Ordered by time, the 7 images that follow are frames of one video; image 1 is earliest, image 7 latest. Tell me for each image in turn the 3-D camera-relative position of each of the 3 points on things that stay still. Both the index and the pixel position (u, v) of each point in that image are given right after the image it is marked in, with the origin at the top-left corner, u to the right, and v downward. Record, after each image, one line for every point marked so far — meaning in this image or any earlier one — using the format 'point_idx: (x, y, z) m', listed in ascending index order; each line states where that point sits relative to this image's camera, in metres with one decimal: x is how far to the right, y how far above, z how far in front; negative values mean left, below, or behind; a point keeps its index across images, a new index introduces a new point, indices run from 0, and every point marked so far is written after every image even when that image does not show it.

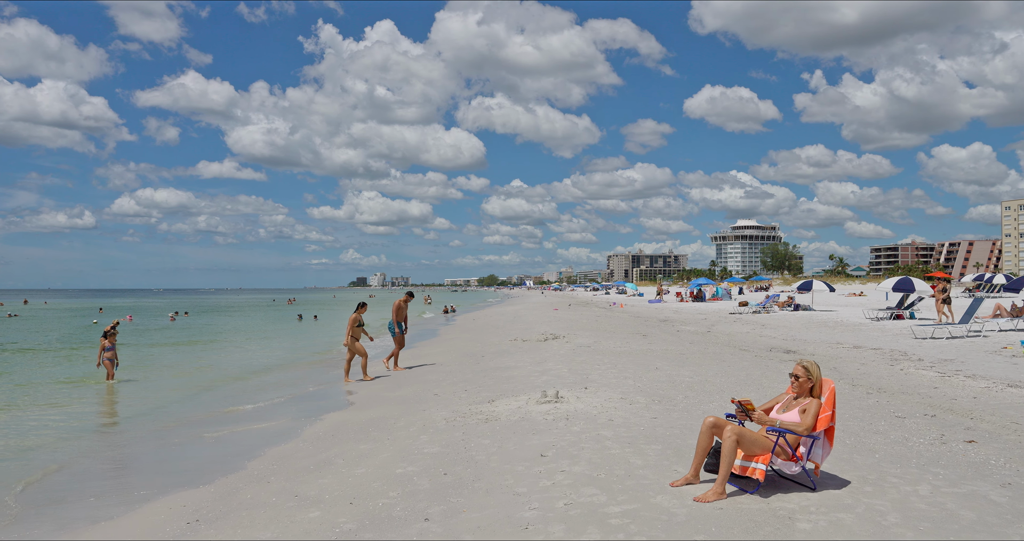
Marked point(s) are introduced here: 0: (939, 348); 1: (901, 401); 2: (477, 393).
0: (+8.0, -1.5, +14.9) m
1: (+4.3, -1.4, +8.8) m
2: (-0.4, -1.5, +9.5) m
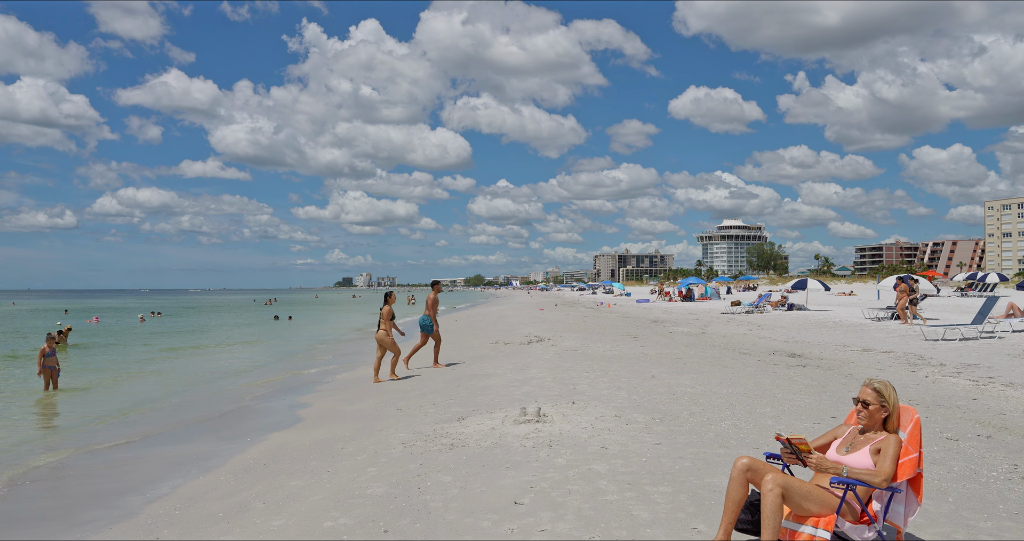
0: (+7.7, -1.4, +13.7) m
1: (+4.1, -1.4, +7.5) m
2: (-0.7, -1.4, +8.2) m
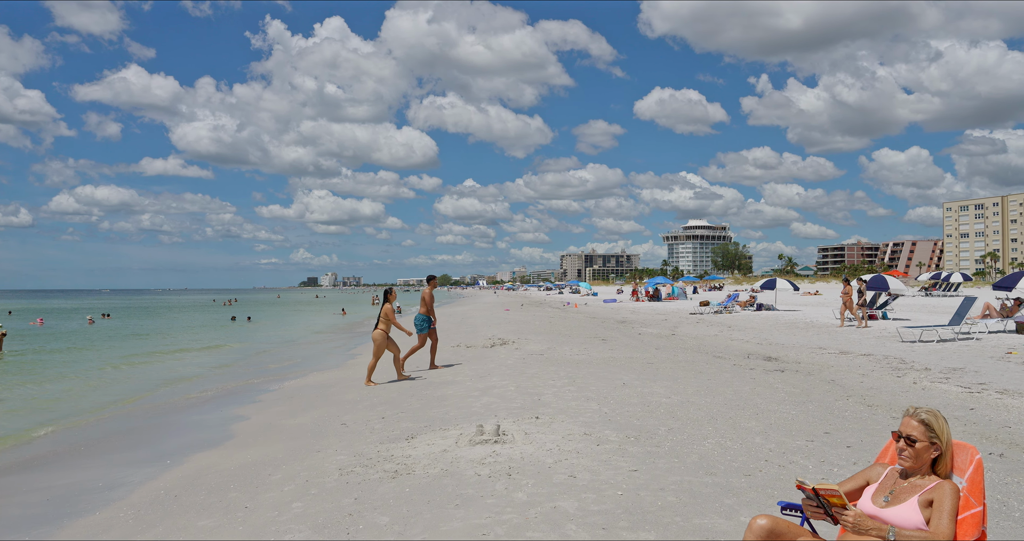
0: (+7.0, -1.4, +13.2) m
1: (+3.7, -1.4, +6.8) m
2: (-1.1, -1.4, +7.3) m
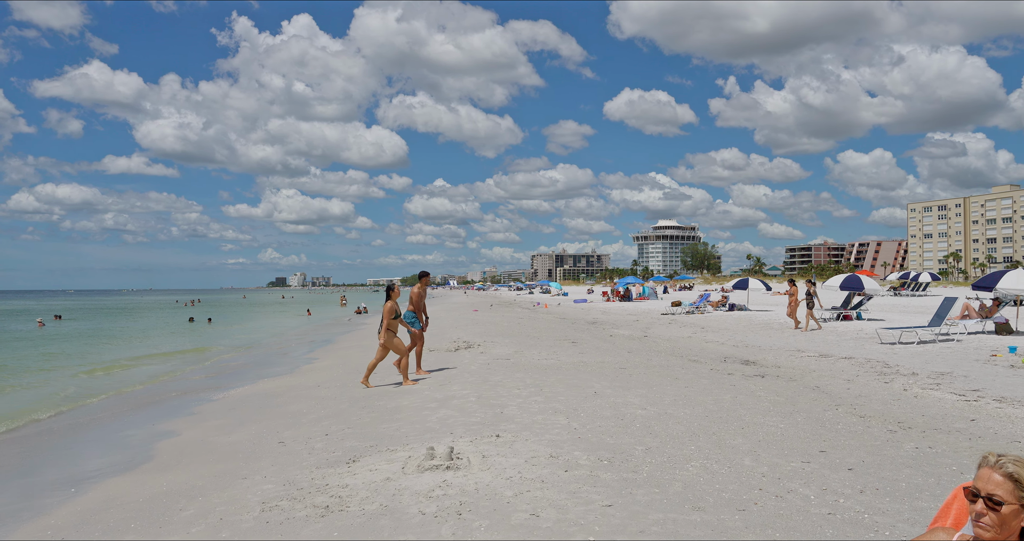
0: (+6.5, -1.4, +12.6) m
1: (+3.4, -1.4, +6.1) m
2: (-1.4, -1.4, +6.4) m
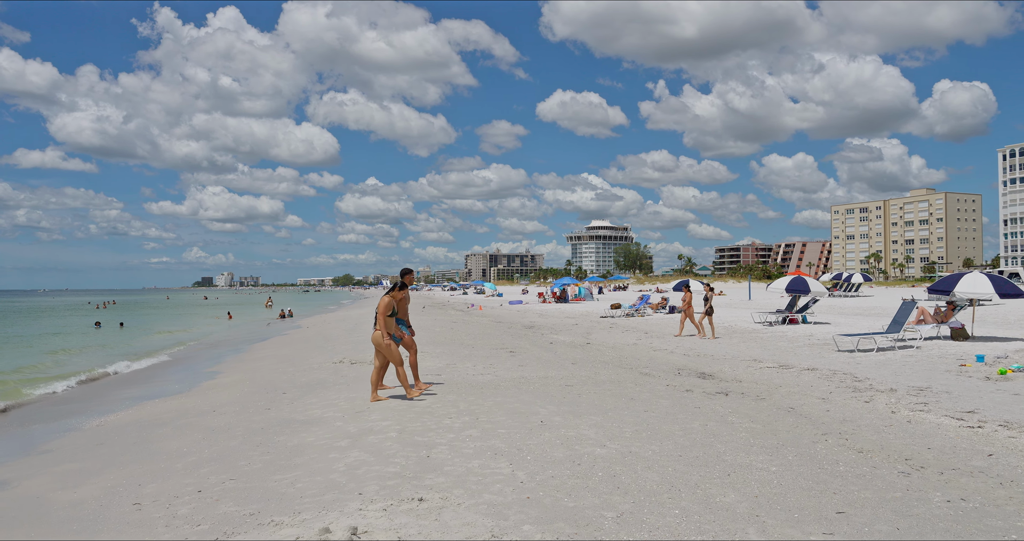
0: (+5.5, -1.4, +11.7) m
1: (+2.9, -1.4, +5.0) m
2: (-1.9, -1.5, +4.8) m
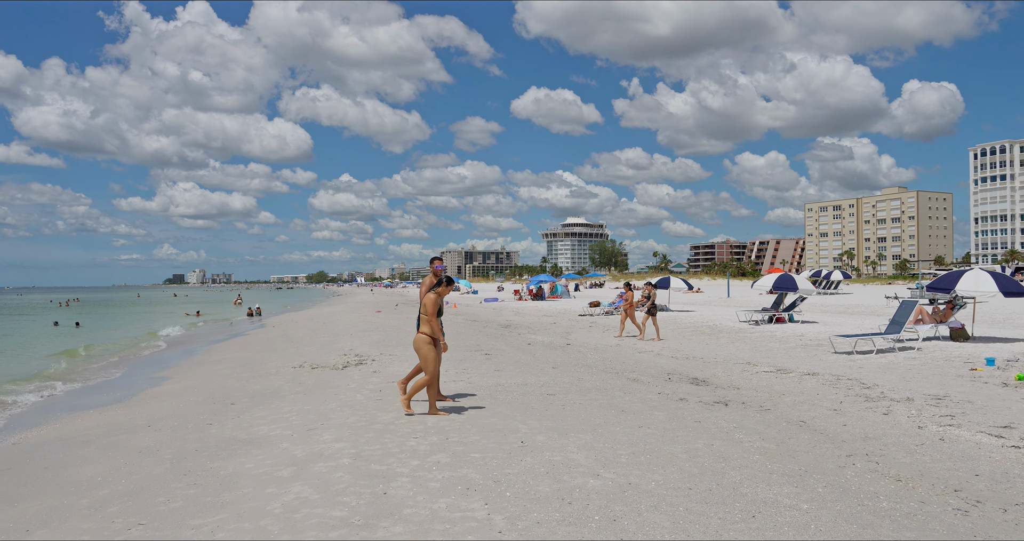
0: (+5.1, -1.4, +10.8) m
1: (+2.8, -1.4, +4.0) m
2: (-2.0, -1.4, +3.7) m
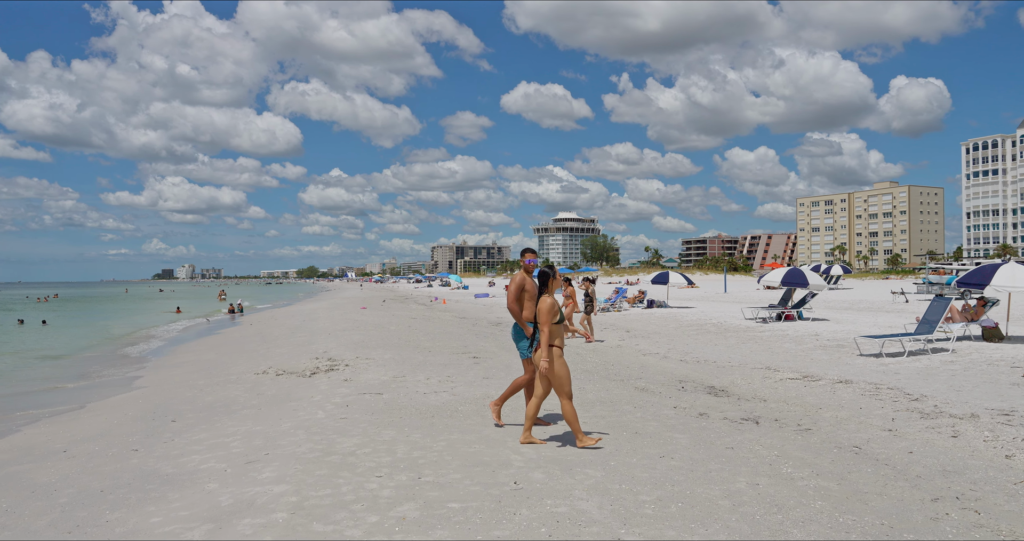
0: (+5.0, -1.3, +9.5) m
1: (+2.8, -1.4, +2.7) m
2: (-2.0, -1.4, +2.3) m
